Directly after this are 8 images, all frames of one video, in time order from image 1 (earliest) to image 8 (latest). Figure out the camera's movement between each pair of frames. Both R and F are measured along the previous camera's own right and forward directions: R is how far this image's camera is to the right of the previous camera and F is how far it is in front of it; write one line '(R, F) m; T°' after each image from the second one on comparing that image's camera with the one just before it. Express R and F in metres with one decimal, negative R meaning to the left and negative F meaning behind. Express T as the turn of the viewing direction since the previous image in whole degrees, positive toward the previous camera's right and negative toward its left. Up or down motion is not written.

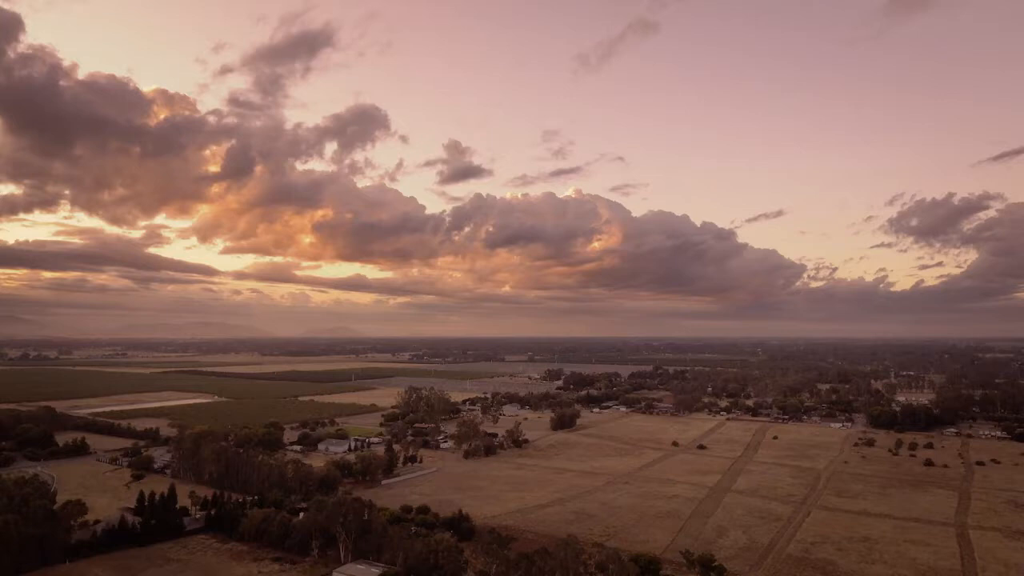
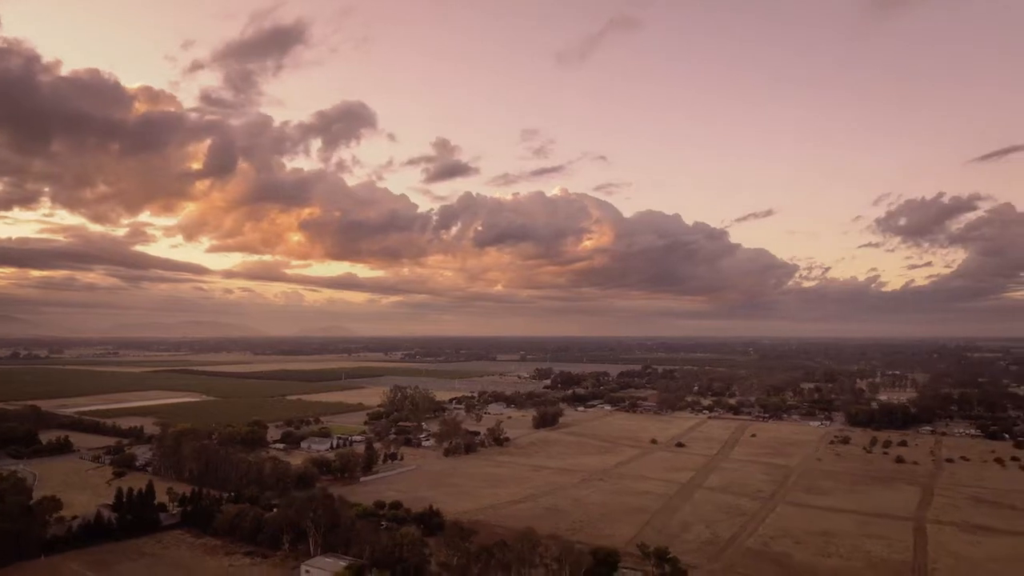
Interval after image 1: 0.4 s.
(+1.1, -0.7) m; 0°
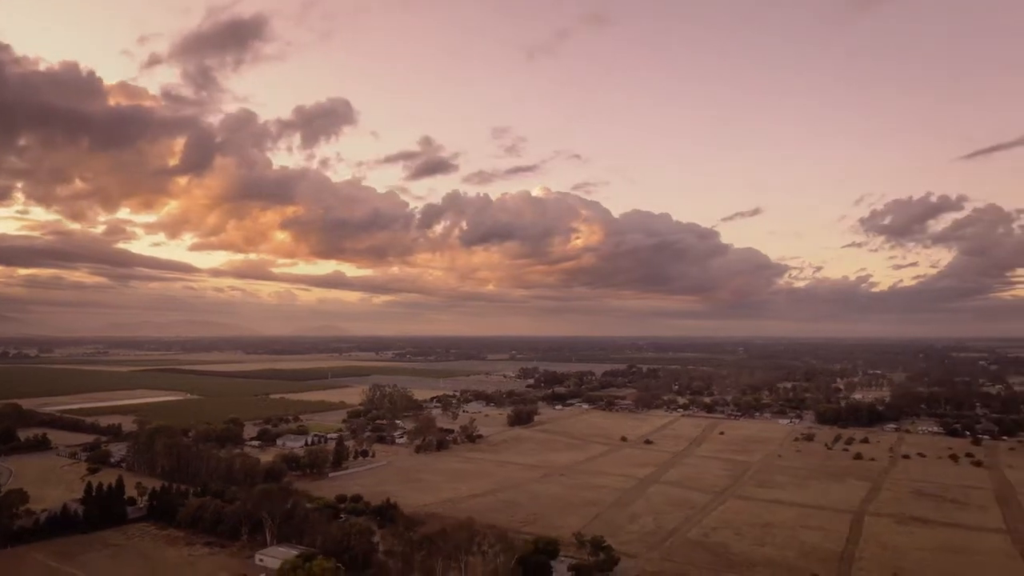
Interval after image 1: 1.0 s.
(+1.8, -1.2) m; 0°
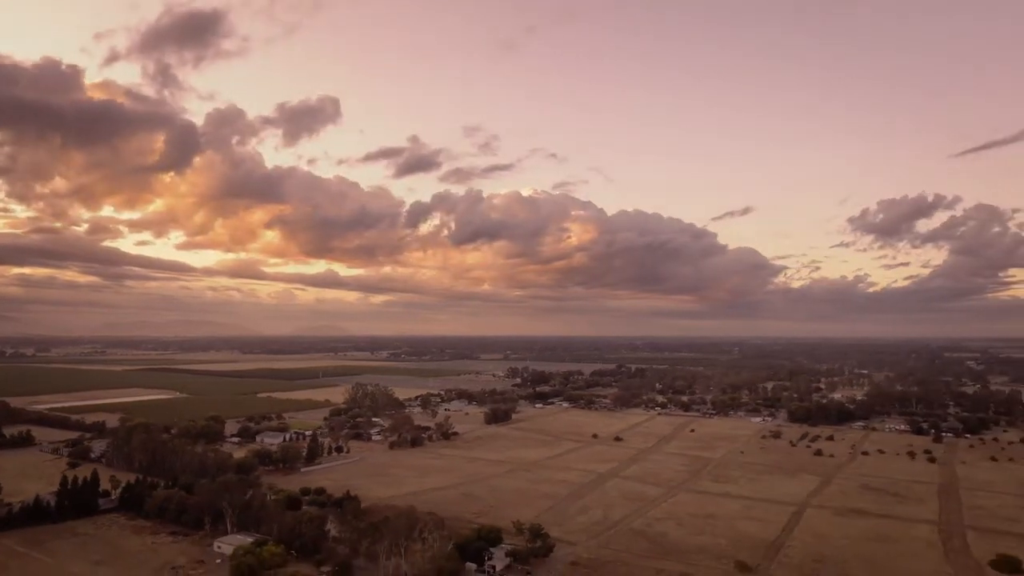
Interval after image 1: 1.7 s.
(+2.2, -1.4) m; 0°
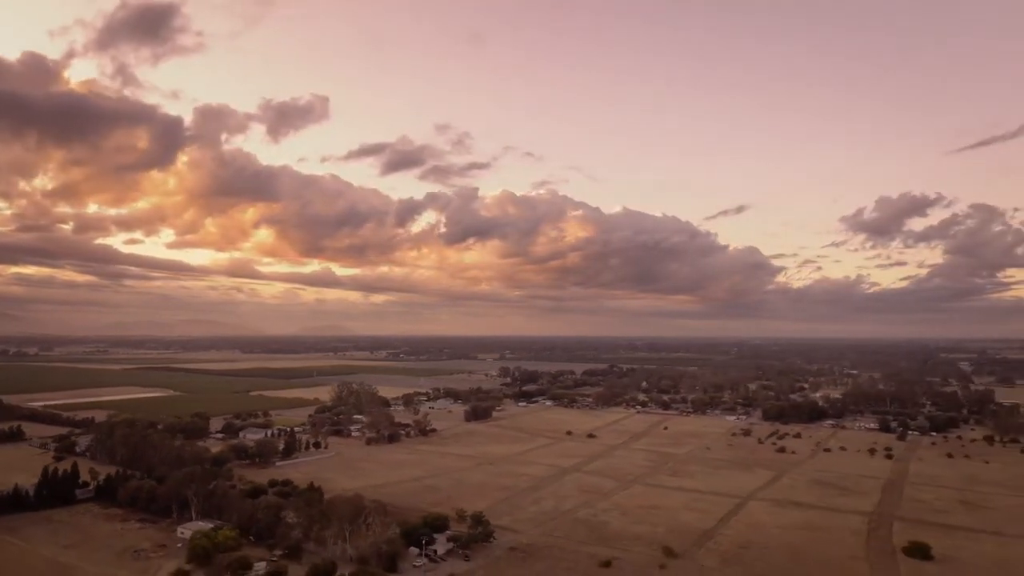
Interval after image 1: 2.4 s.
(+2.4, -1.6) m; 0°
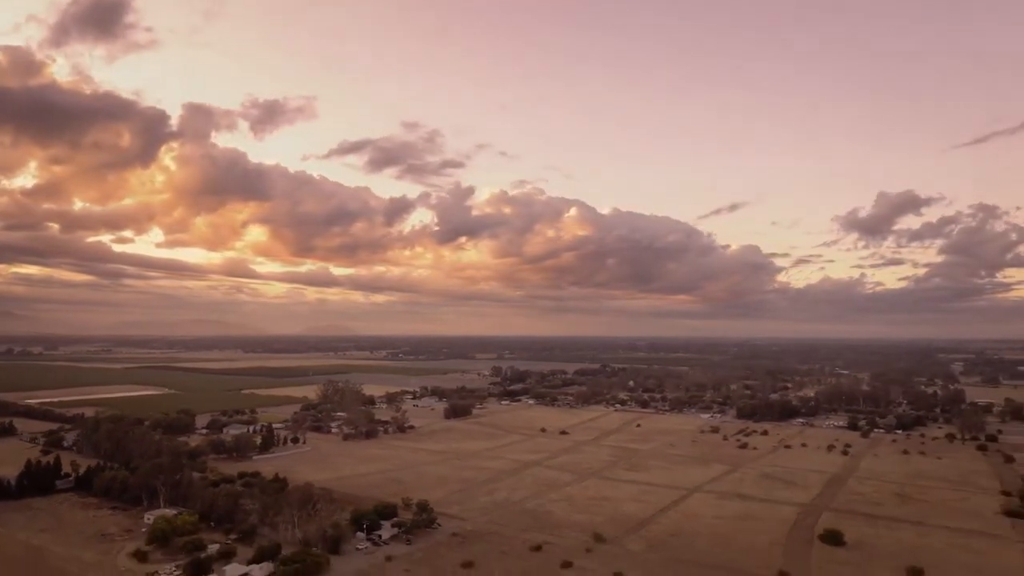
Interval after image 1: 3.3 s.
(+2.7, -1.8) m; 0°
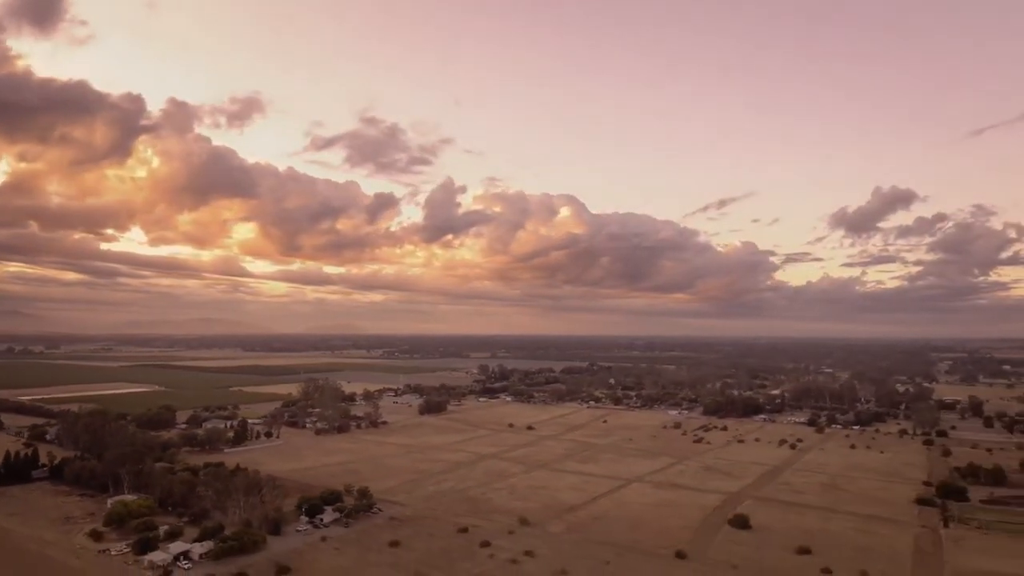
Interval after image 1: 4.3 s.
(+3.2, -2.2) m; 0°
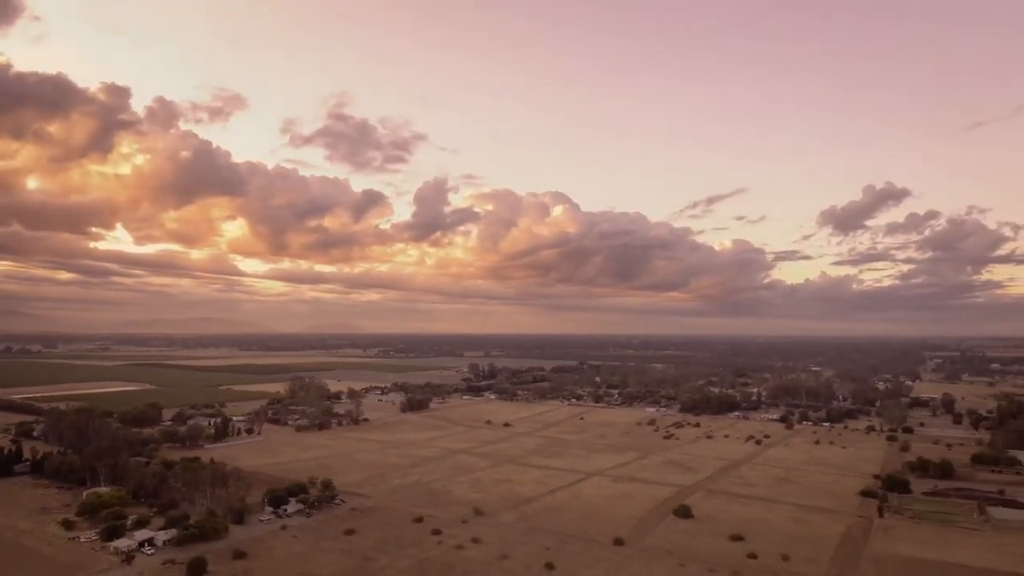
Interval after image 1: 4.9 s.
(+2.1, -1.5) m; 0°
